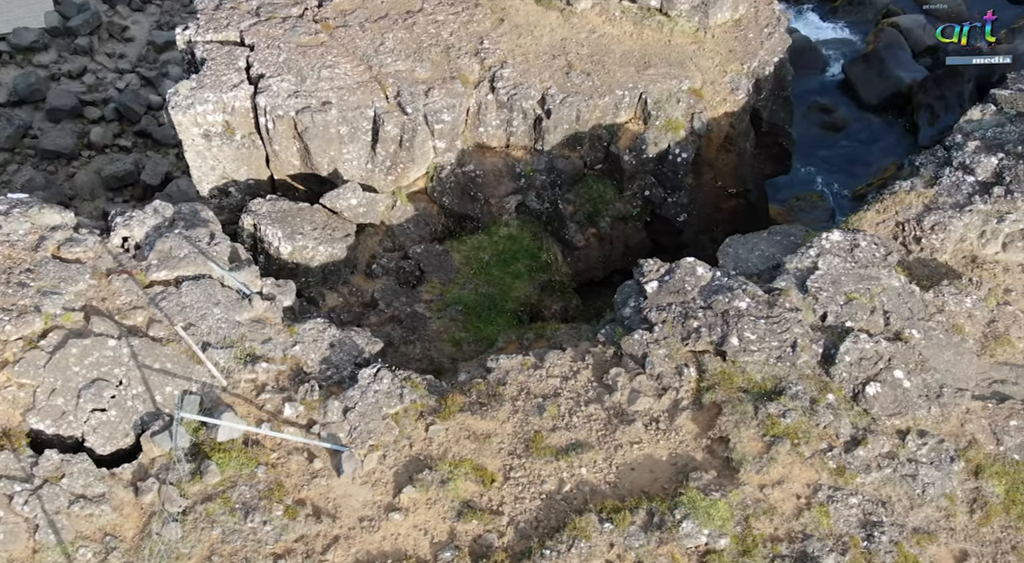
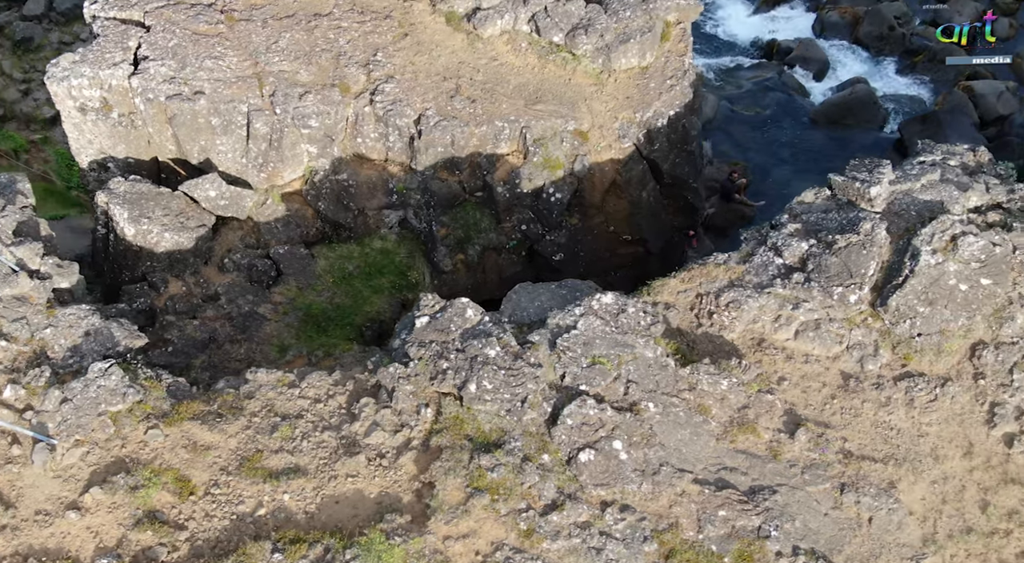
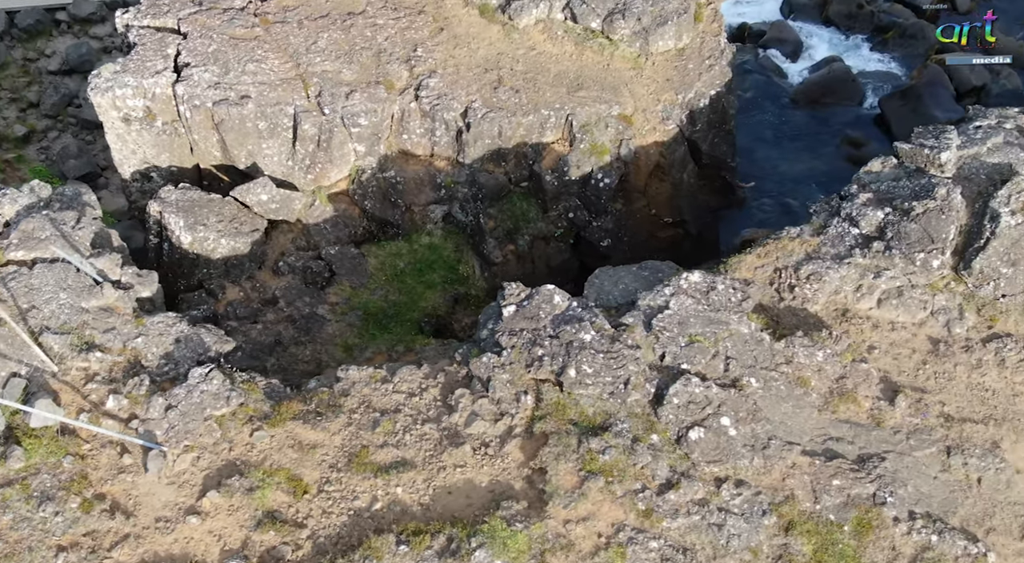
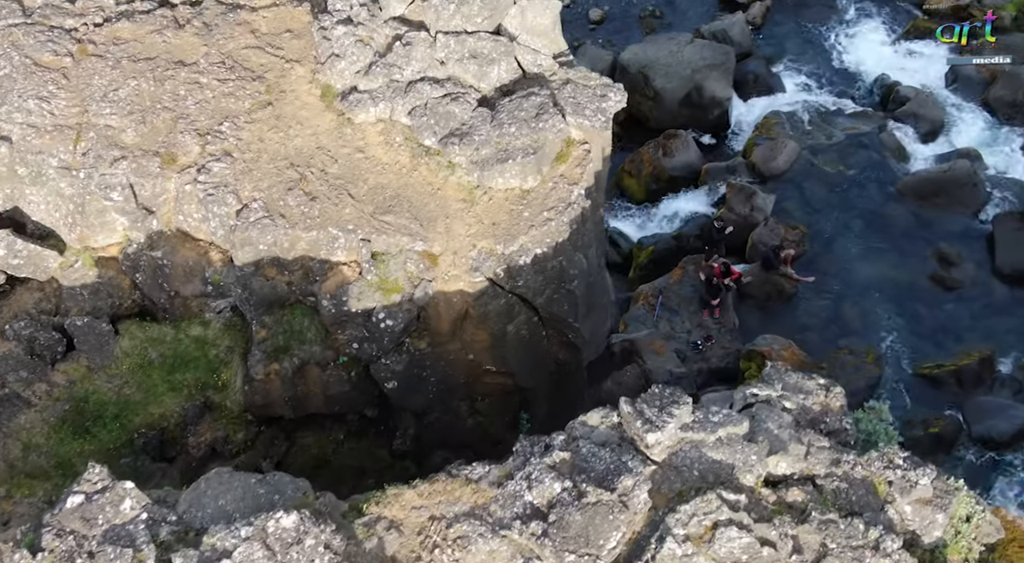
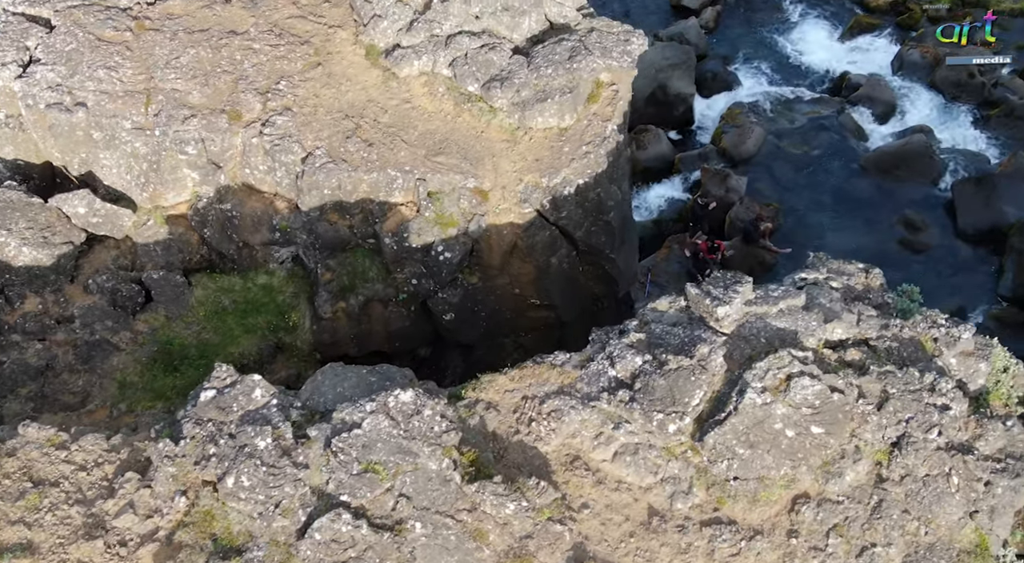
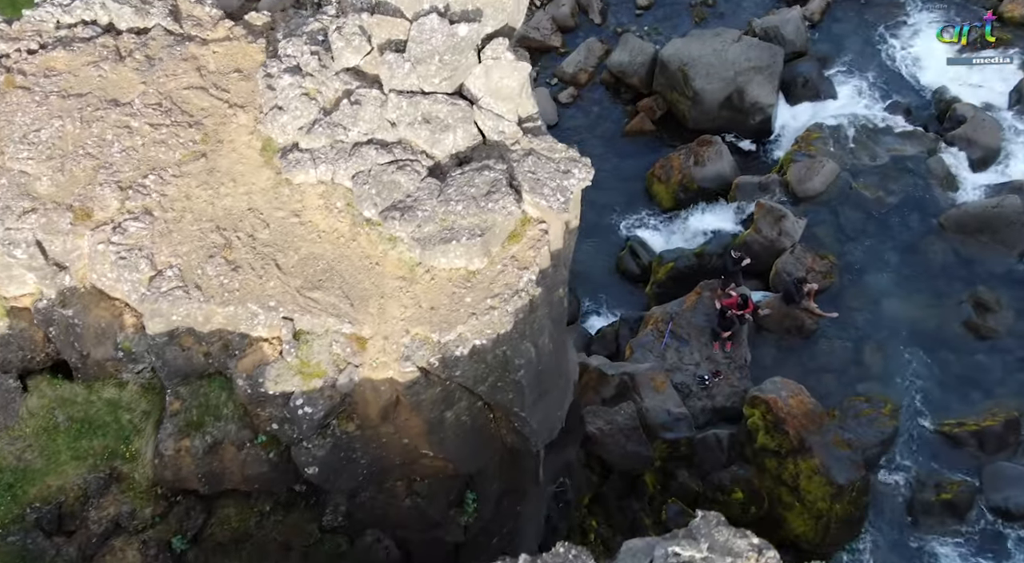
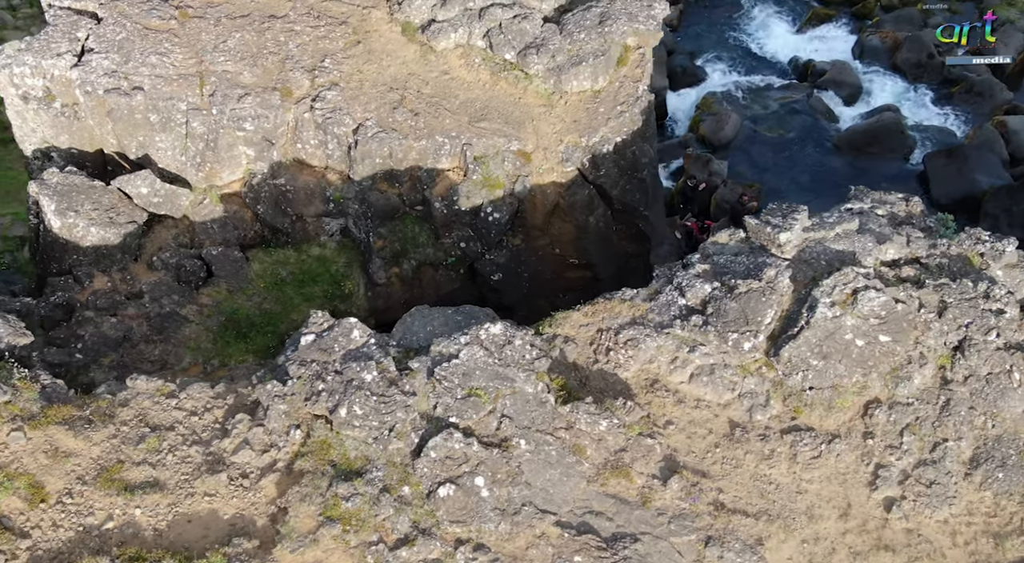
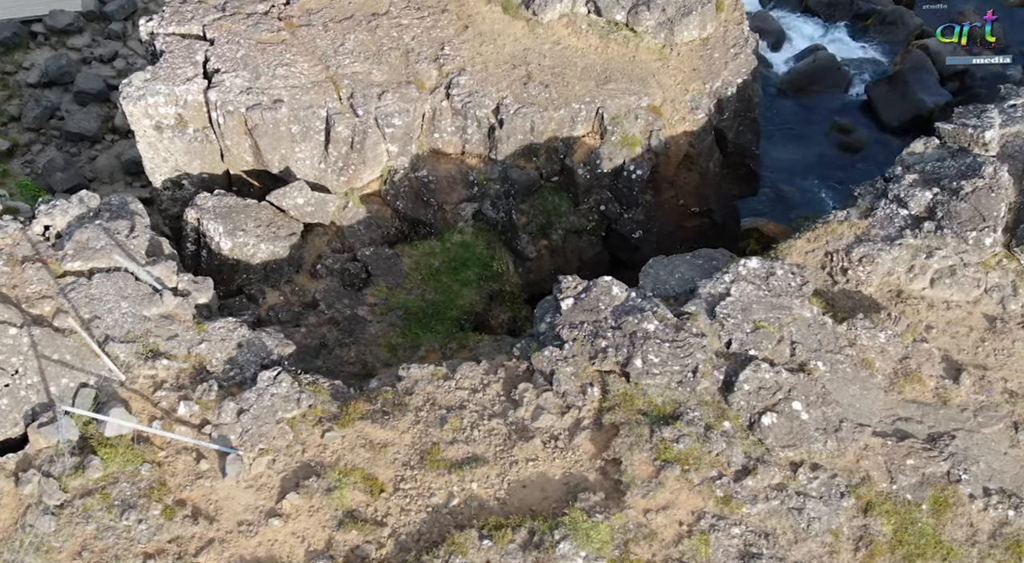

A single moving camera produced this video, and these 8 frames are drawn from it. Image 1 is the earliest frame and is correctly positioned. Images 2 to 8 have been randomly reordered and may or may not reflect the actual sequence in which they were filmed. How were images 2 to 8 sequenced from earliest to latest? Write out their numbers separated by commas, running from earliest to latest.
8, 3, 2, 7, 5, 4, 6
